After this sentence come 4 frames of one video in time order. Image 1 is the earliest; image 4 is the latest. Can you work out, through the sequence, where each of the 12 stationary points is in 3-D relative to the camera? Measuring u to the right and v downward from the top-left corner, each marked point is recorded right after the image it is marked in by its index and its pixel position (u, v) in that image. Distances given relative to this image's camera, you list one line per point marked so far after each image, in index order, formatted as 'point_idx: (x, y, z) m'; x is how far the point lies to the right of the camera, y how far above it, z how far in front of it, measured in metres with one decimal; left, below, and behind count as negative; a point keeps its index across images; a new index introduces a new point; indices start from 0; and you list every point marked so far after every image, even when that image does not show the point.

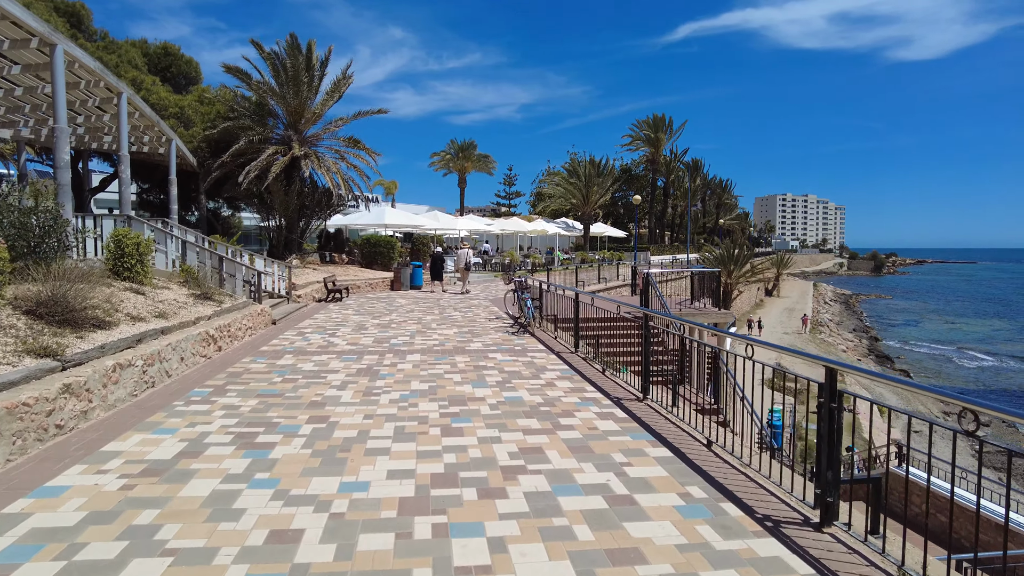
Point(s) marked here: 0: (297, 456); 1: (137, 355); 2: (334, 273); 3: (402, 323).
0: (-1.5, -1.1, +4.5) m
1: (-3.4, -0.6, +6.1) m
2: (-5.3, +0.4, +19.8) m
3: (-2.0, -0.6, +12.1) m
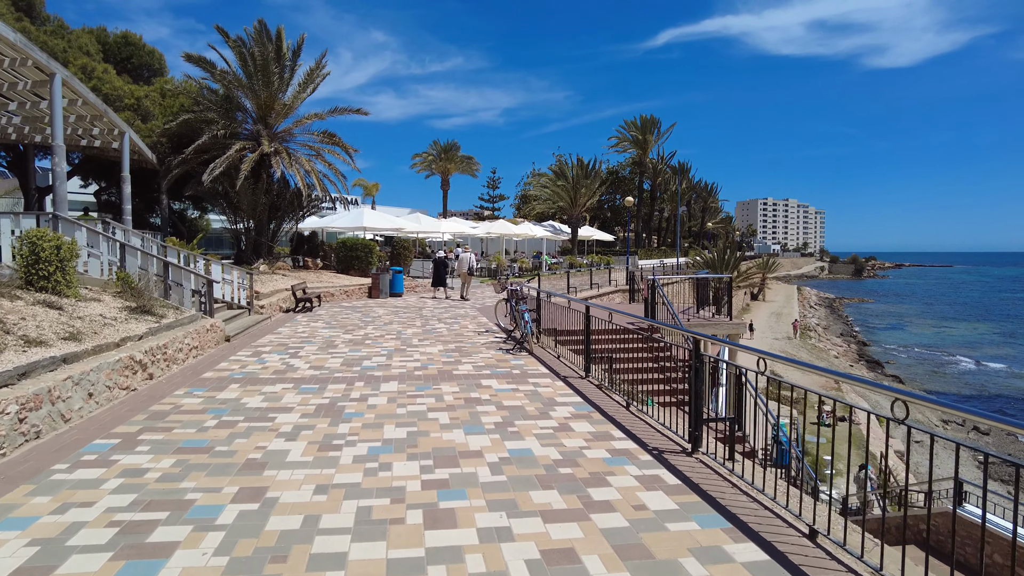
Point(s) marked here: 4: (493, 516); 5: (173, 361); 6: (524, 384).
0: (-1.4, -1.3, +3.0) m
1: (-3.4, -0.7, +4.5) m
2: (-5.6, +0.2, +18.2) m
3: (-2.1, -0.8, +10.5) m
4: (-0.1, -1.2, +3.6) m
5: (-3.9, -0.8, +7.8) m
6: (+0.1, -1.0, +7.1) m
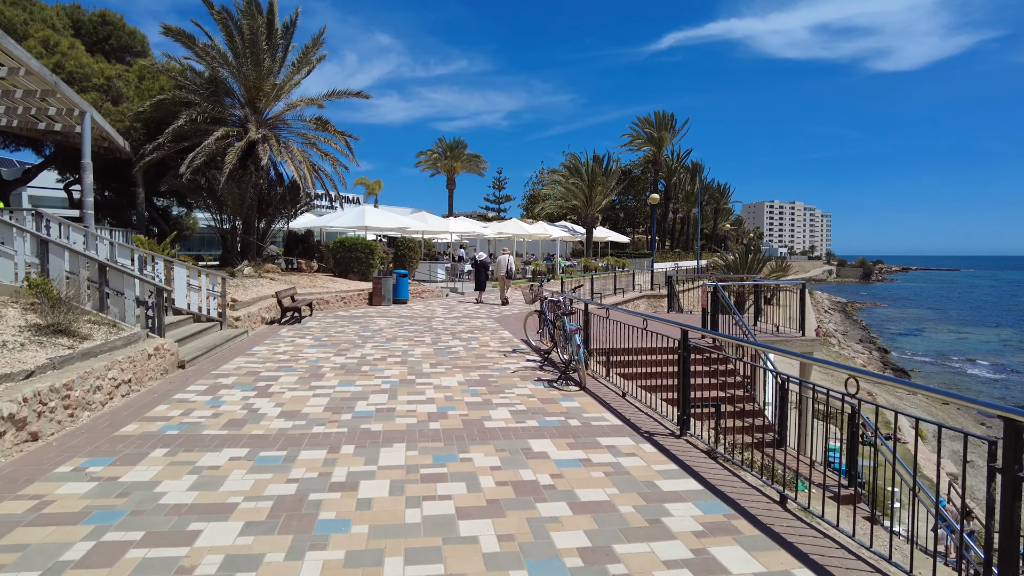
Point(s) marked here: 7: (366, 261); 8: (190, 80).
0: (-0.9, -1.4, +0.6) m
1: (-2.9, -0.8, +2.1) m
2: (-5.1, +0.1, +15.8) m
3: (-1.6, -0.9, +8.2) m
4: (+0.3, -1.3, +1.2) m
5: (-3.5, -1.0, +5.4) m
6: (+0.6, -1.1, +4.7) m
7: (-4.3, +0.8, +19.7) m
8: (-8.7, +5.6, +18.0) m
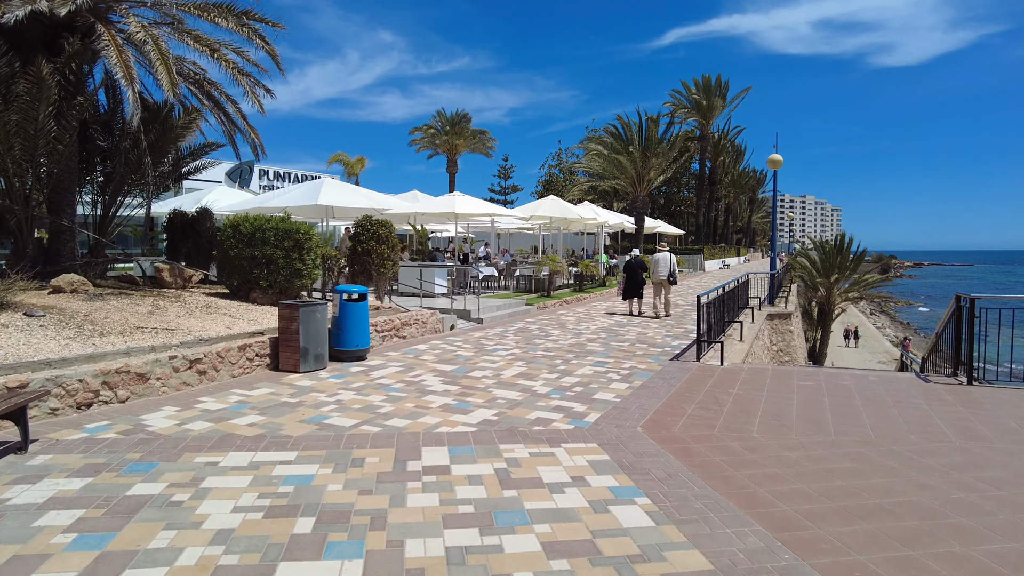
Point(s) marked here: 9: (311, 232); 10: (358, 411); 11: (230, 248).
0: (0.0, -1.9, -8.8) m
1: (-2.0, -1.4, -7.3) m
2: (-4.1, -0.4, +6.4) m
3: (-0.7, -1.4, -1.3) m
4: (+1.3, -1.8, -8.2) m
5: (-2.5, -1.5, -4.0) m
6: (+1.5, -1.6, -4.7) m
7: (-3.3, +0.3, +10.3) m
8: (-7.7, +5.2, +8.6) m
9: (-3.1, +0.8, +10.7) m
10: (-1.3, -1.0, +5.4) m
11: (-4.1, +0.6, +10.5) m
